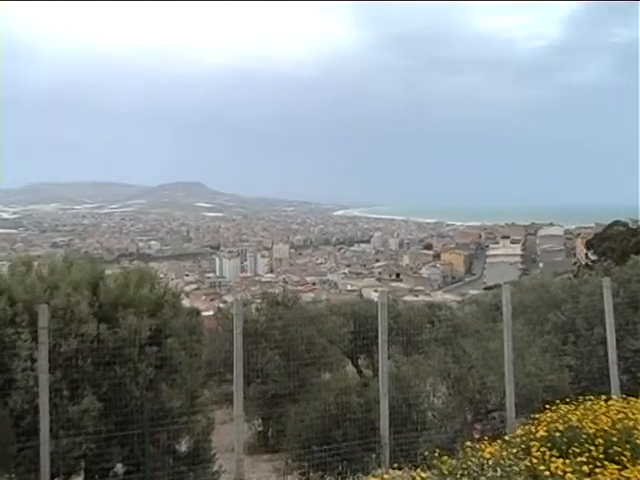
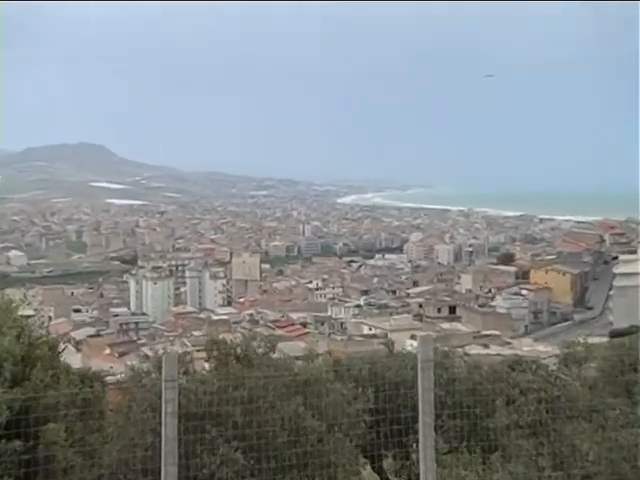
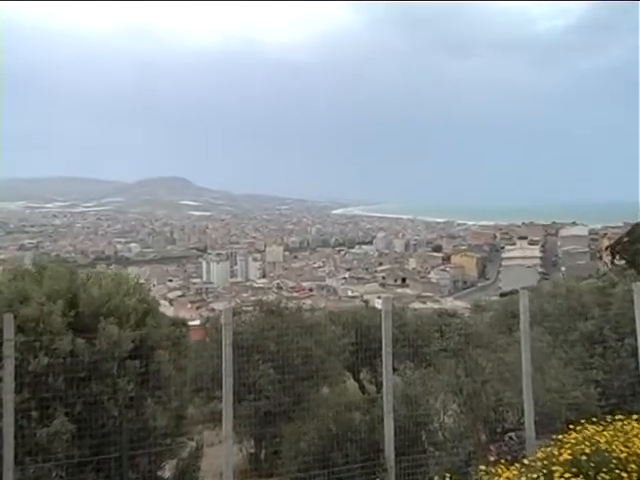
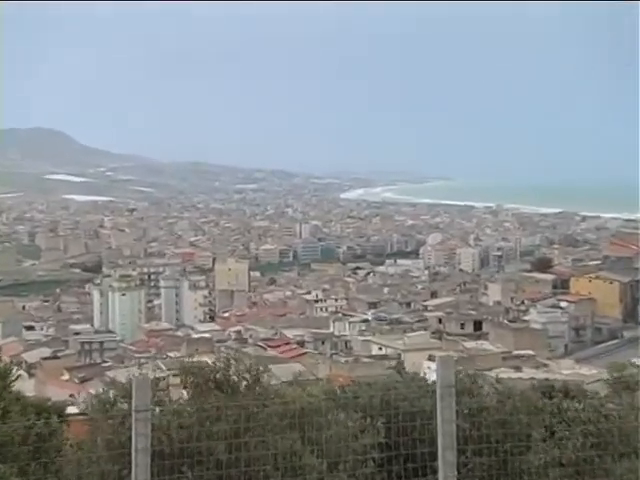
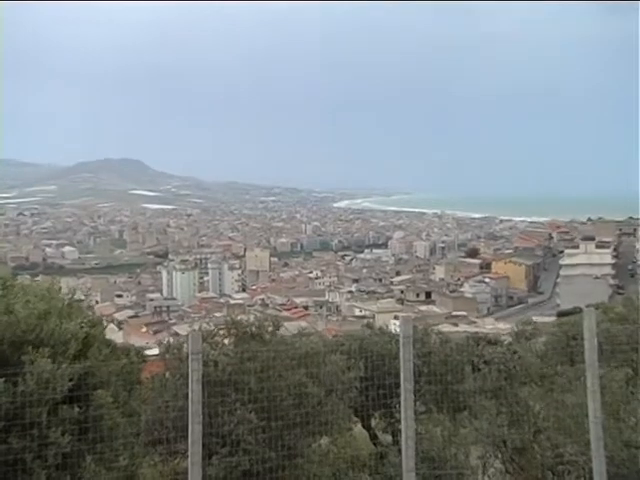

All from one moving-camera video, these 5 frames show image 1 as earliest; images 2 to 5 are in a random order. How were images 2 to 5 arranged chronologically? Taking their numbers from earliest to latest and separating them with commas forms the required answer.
3, 5, 2, 4
